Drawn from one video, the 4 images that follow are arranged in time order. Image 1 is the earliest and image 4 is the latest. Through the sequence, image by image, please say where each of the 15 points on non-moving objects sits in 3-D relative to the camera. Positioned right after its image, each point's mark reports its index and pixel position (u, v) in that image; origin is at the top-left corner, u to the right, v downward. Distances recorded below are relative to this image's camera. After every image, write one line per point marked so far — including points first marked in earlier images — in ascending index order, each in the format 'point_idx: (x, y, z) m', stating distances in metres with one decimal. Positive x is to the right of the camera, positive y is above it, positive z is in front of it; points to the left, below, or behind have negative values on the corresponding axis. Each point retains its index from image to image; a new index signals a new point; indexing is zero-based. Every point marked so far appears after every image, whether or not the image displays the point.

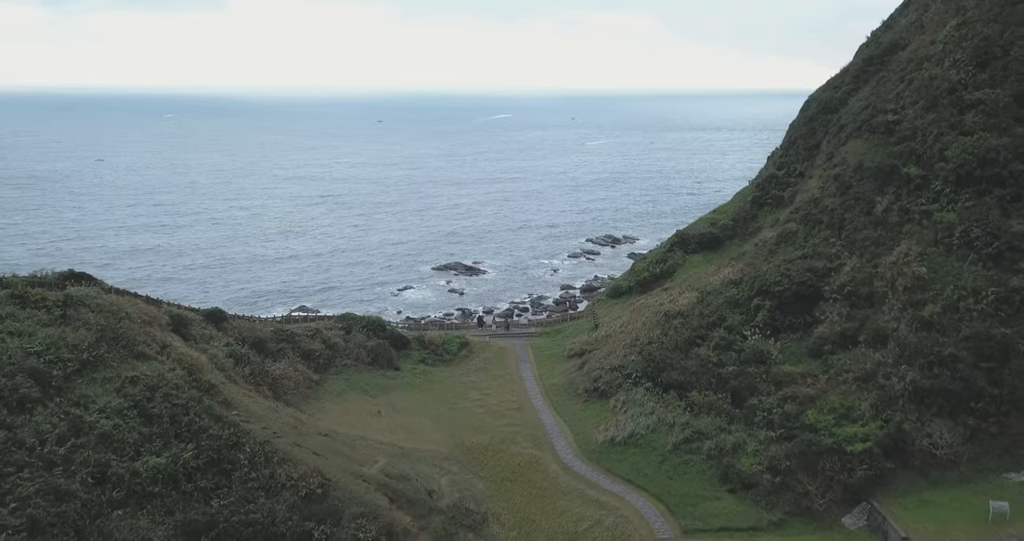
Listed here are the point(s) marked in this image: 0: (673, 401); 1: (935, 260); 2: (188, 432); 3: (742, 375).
0: (+4.6, -3.7, +19.3) m
1: (+11.1, +0.3, +17.7) m
2: (-6.8, -3.4, +14.0) m
3: (+6.4, -2.9, +18.8) m
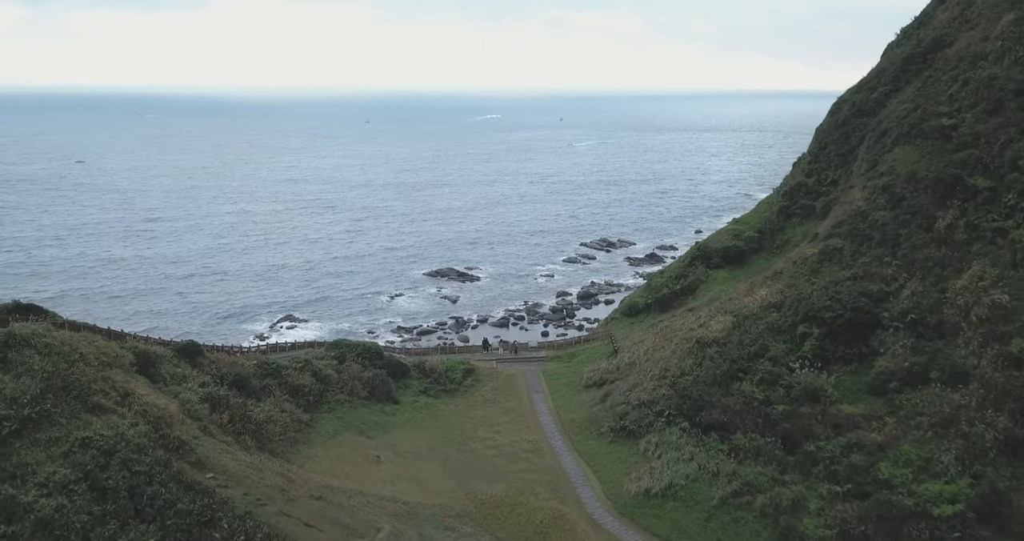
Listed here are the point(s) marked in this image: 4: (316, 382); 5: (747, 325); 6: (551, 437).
0: (+5.1, -4.4, +16.9) m
1: (+11.6, -0.3, +15.5) m
2: (-6.2, -4.0, +11.5) m
3: (+6.9, -3.5, +16.5) m
4: (-5.7, -3.2, +19.6) m
5: (+6.8, -1.6, +19.6) m
6: (+1.1, -4.8, +19.6) m
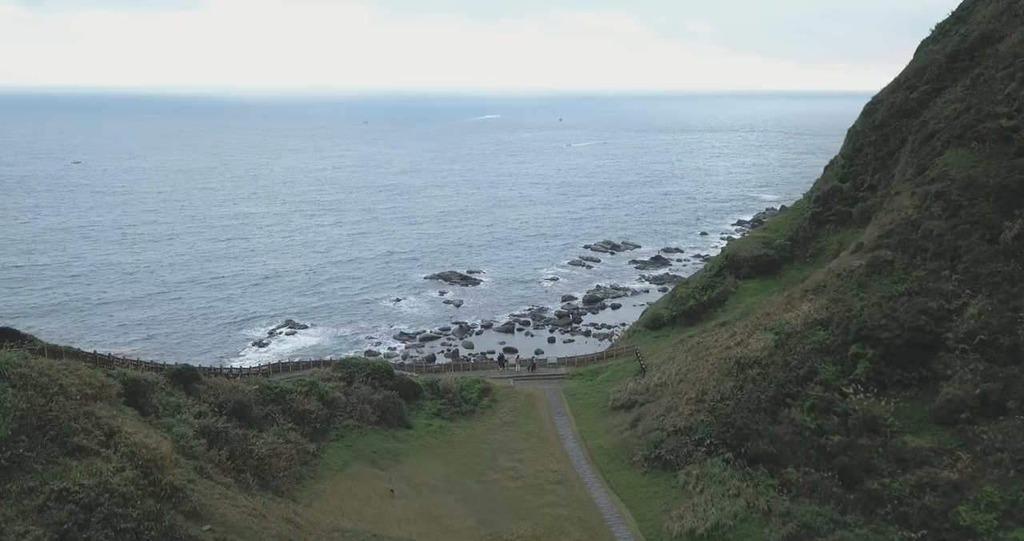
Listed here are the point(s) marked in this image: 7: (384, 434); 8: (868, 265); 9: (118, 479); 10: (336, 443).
0: (+5.7, -4.8, +15.4) m
1: (+12.3, -0.7, +14.0) m
2: (-5.5, -4.4, +9.9) m
3: (+7.6, -3.9, +14.9) m
4: (-5.0, -3.6, +18.0) m
5: (+7.5, -2.0, +18.1) m
6: (+1.8, -5.2, +18.0) m
7: (-3.5, -4.5, +18.5) m
8: (+10.2, +0.2, +19.2) m
9: (-6.5, -3.4, +11.1) m
10: (-4.5, -4.4, +17.3) m
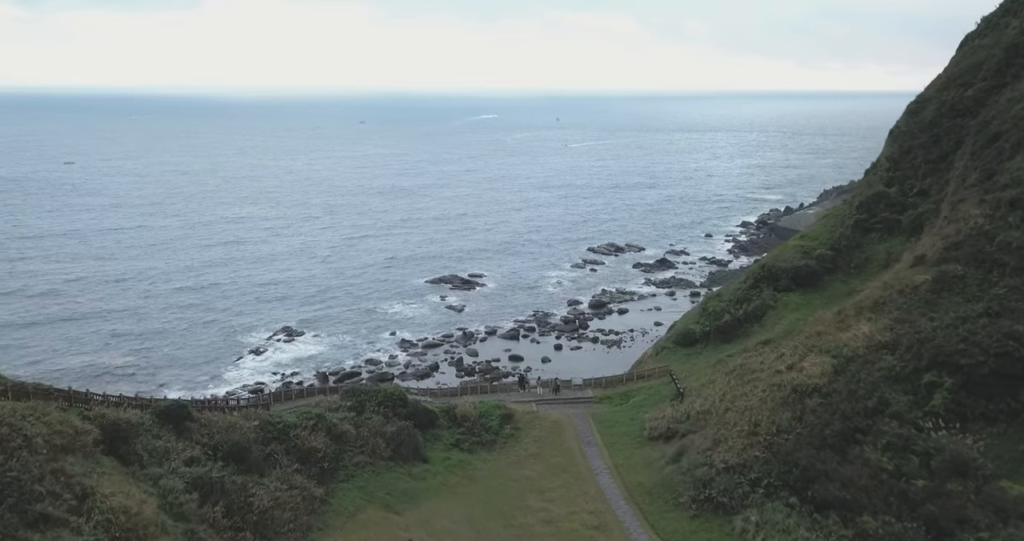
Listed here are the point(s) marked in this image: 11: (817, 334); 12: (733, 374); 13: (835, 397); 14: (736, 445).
0: (+6.5, -5.2, +13.5) m
1: (+13.0, -1.1, +12.1) m
2: (-4.7, -4.9, +7.9) m
3: (+8.3, -4.3, +13.0) m
4: (-4.3, -4.1, +16.0) m
5: (+8.2, -2.4, +16.2) m
6: (+2.5, -5.6, +16.1) m
7: (-2.8, -4.9, +16.5) m
8: (+10.9, -0.2, +17.4) m
9: (-5.7, -3.9, +9.2) m
10: (-3.8, -4.9, +15.3) m
11: (+8.6, -1.7, +19.0) m
12: (+6.3, -3.0, +19.2) m
13: (+7.6, -3.0, +15.7) m
14: (+5.4, -4.2, +16.2) m
